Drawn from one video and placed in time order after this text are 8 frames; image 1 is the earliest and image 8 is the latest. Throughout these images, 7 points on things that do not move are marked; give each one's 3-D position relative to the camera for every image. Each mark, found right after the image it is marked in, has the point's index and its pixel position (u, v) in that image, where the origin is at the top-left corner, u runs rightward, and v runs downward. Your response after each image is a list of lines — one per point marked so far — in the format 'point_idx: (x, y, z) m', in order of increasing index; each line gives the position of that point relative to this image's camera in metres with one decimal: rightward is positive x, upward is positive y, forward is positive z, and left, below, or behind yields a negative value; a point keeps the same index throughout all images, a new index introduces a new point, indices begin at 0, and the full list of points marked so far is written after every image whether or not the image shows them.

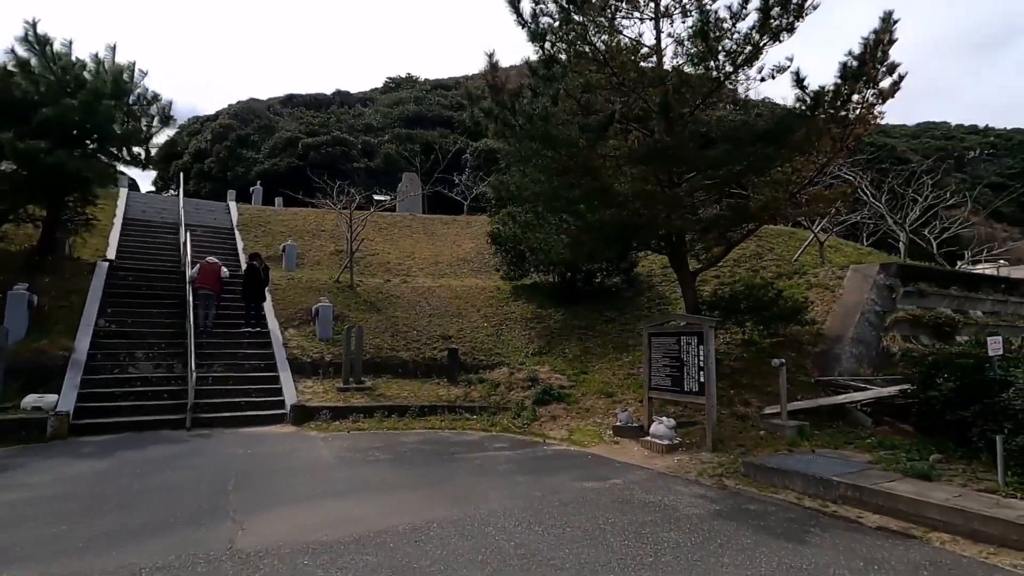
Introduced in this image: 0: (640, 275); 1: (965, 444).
0: (+3.4, +0.3, +15.7) m
1: (+5.5, -1.9, +7.0) m
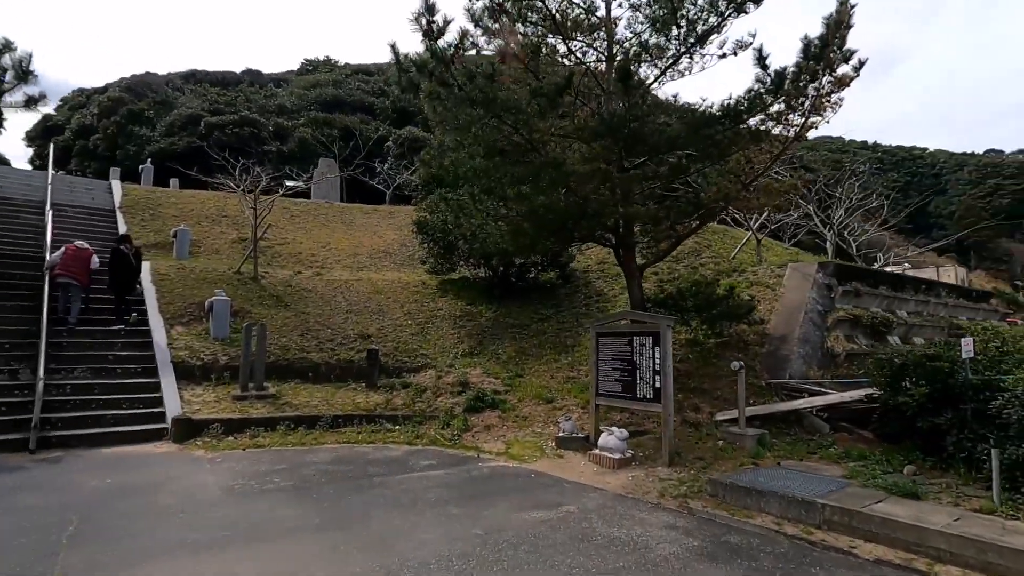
0: (+1.6, +0.4, +14.9) m
1: (+4.8, -1.9, +6.5) m
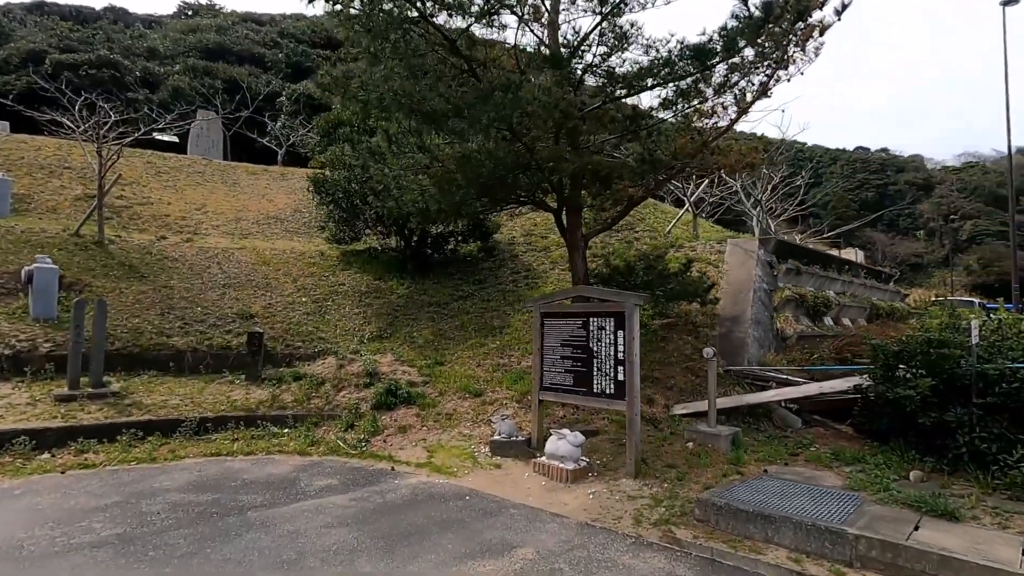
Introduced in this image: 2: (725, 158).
0: (-0.3, +1.0, +13.3) m
1: (+4.1, -1.6, +5.6) m
2: (+2.9, +1.8, +8.0) m
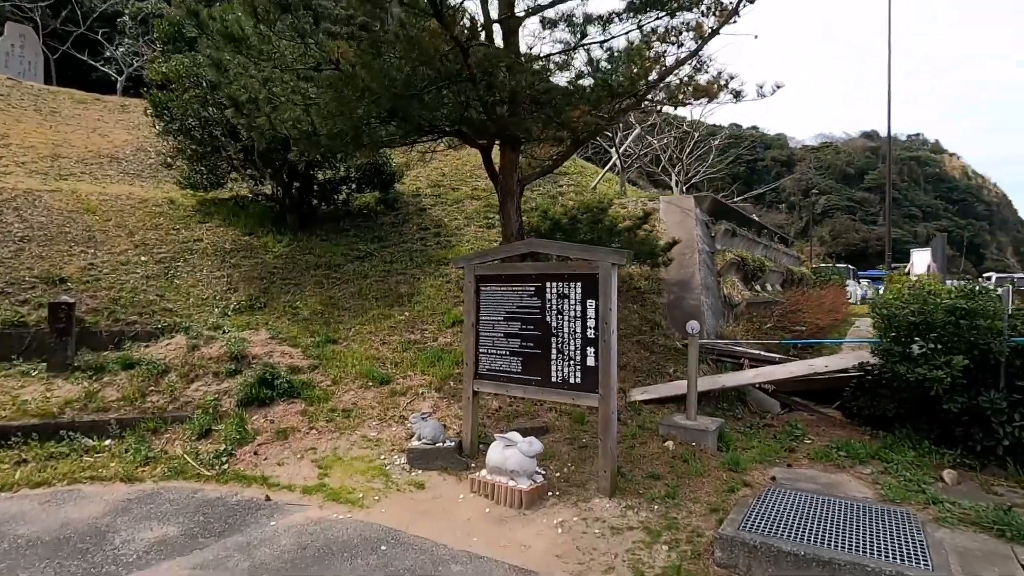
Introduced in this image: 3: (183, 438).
0: (-2.2, +1.8, +11.2) m
1: (+3.6, -1.3, +4.7) m
2: (+2.0, +2.3, +6.6) m
3: (-3.2, -1.4, +5.6) m
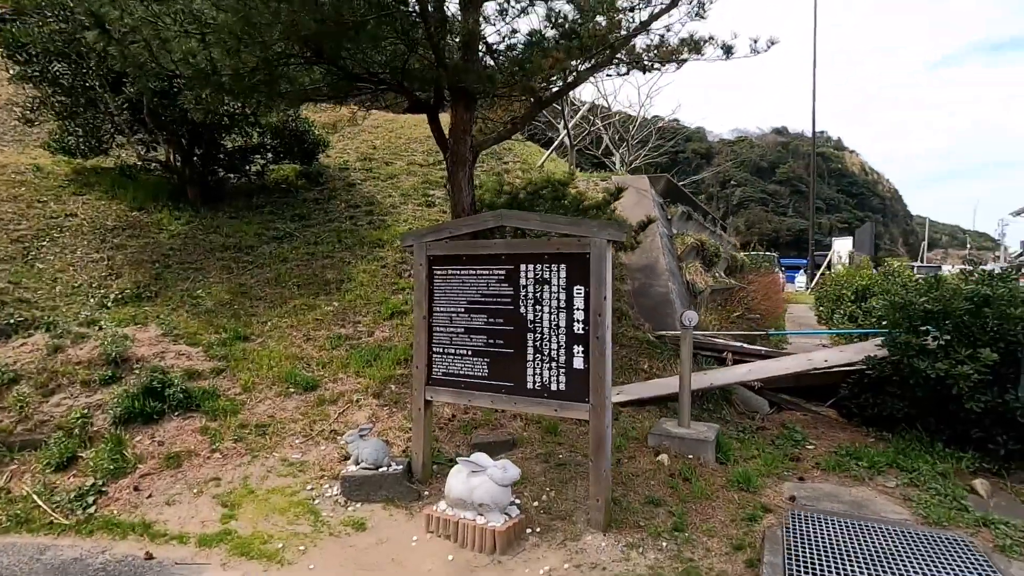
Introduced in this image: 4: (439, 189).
0: (-3.2, +2.0, +9.8) m
1: (+3.4, -1.2, +4.1) m
2: (+1.6, +2.4, +5.8) m
3: (-3.5, -1.3, +4.2) m
4: (-1.2, +1.6, +9.4) m
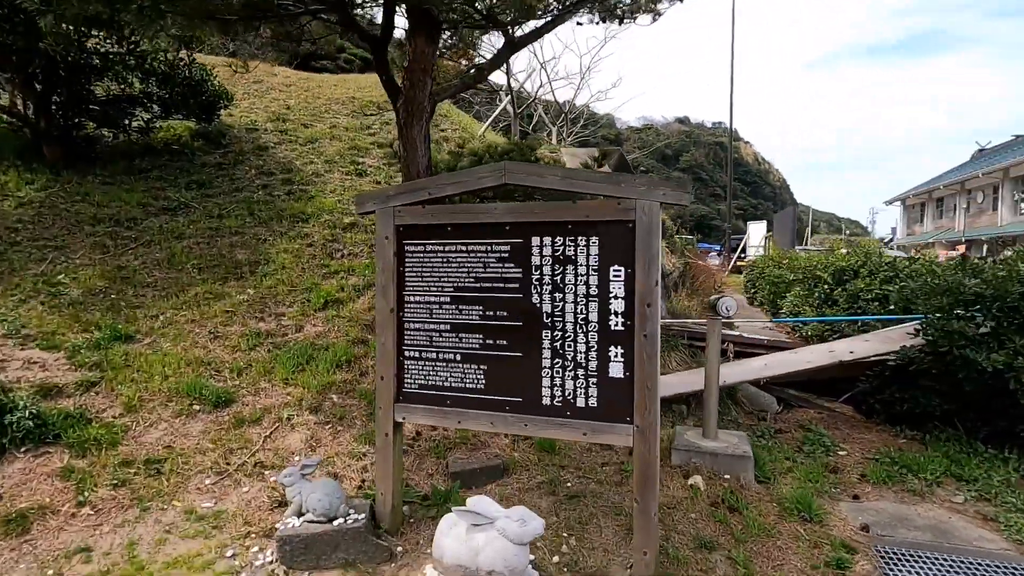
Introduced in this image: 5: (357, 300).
0: (-4.0, +2.3, +8.2) m
1: (+3.3, -1.0, +3.7) m
2: (+1.3, +2.6, +4.9) m
3: (-3.4, -1.2, +2.7) m
4: (-2.0, +1.8, +8.1) m
5: (-1.4, -0.1, +5.3) m
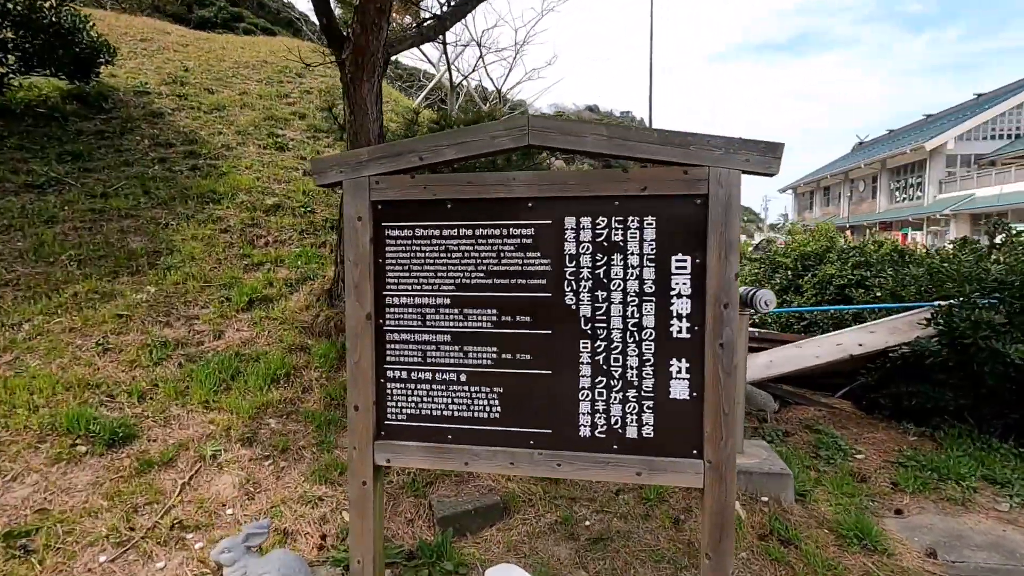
0: (-4.7, +2.3, +6.8) m
1: (+3.3, -0.9, +3.5) m
2: (+1.0, +2.6, +4.4) m
3: (-3.3, -1.3, +1.5) m
4: (-2.7, +1.9, +7.0) m
5: (-1.7, -0.1, +4.4) m
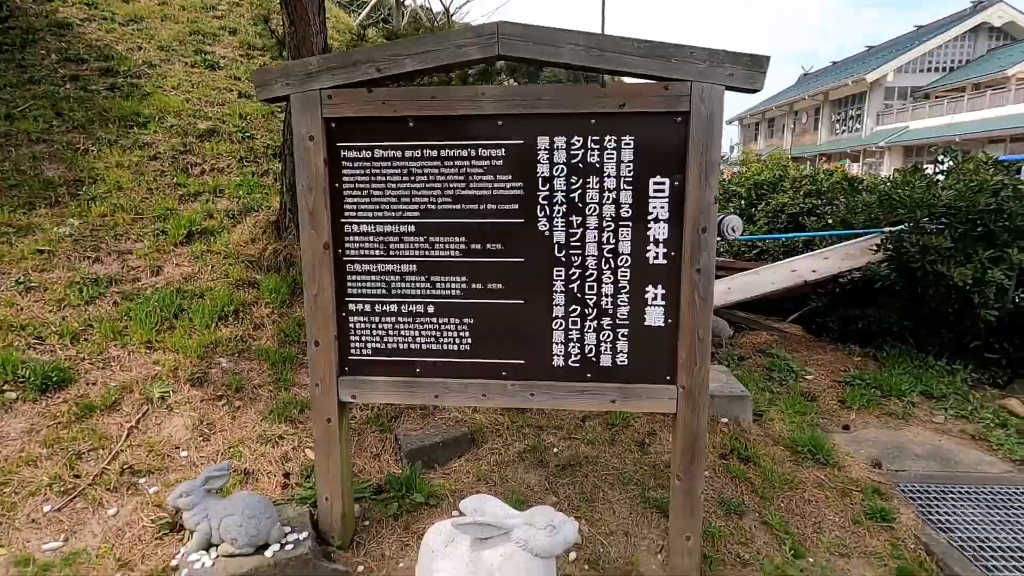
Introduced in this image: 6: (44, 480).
0: (-5.2, +3.0, +6.0) m
1: (+3.1, -0.5, +3.8) m
2: (+0.7, +3.1, +4.0) m
3: (-3.3, -1.1, +1.3) m
4: (-3.2, +2.7, +6.4) m
5: (-2.0, +0.4, +4.1) m
6: (-1.9, -0.8, +2.3) m
